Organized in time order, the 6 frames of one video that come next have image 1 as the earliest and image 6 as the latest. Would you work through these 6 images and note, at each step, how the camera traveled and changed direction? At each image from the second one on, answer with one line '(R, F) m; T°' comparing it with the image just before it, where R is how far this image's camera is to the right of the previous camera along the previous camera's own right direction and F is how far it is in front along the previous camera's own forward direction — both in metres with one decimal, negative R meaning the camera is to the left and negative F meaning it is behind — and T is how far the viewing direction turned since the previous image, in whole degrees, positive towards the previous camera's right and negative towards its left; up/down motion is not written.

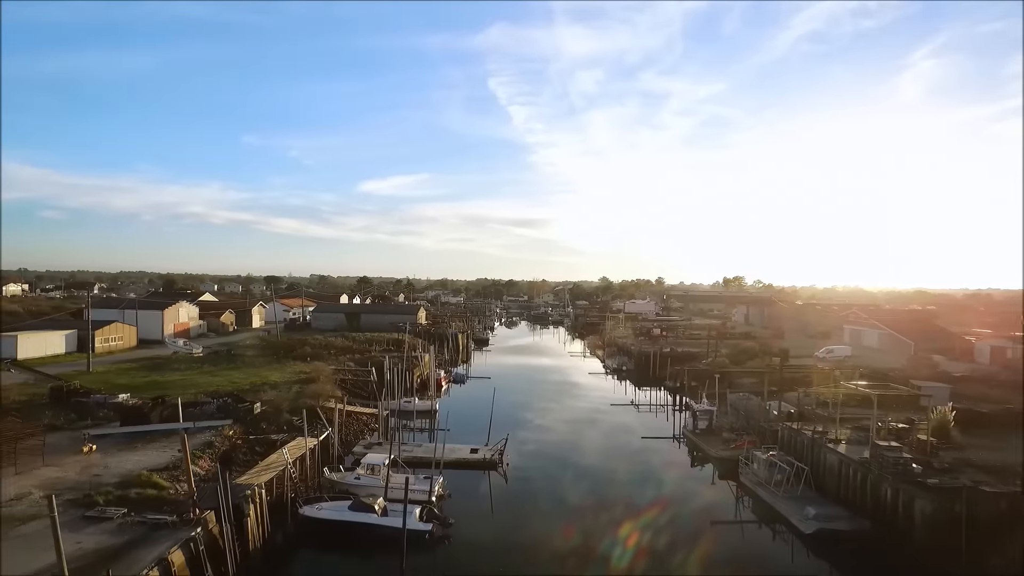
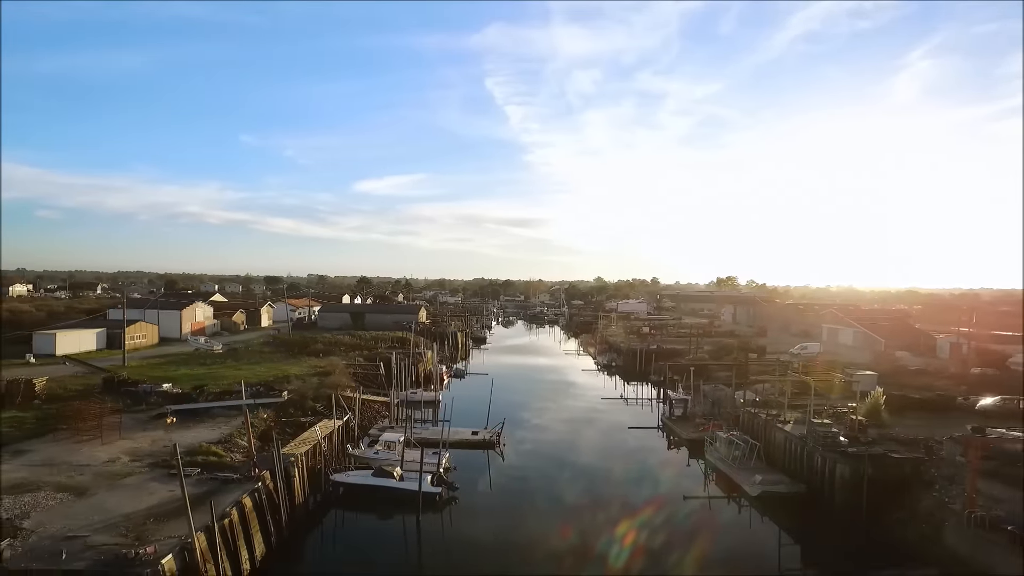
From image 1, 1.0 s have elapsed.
(0.0, -2.1) m; 0°
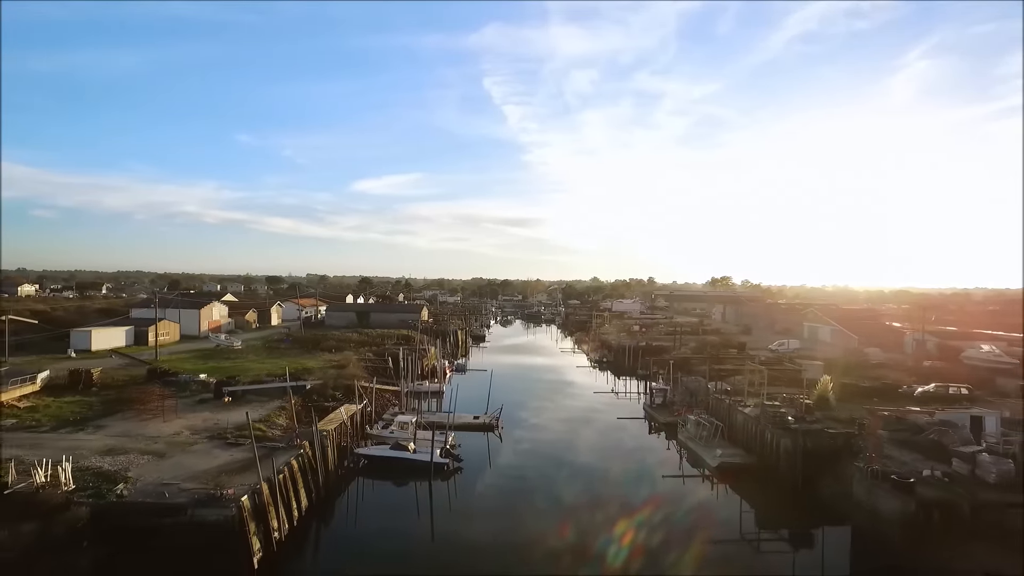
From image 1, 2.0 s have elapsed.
(0.0, -2.2) m; 0°
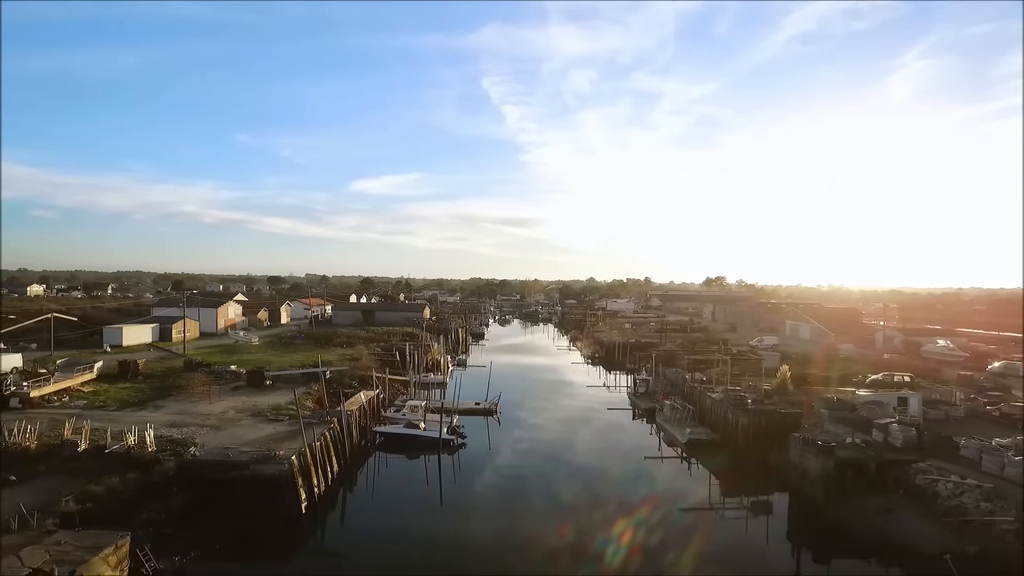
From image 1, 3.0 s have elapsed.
(0.0, -2.3) m; 0°
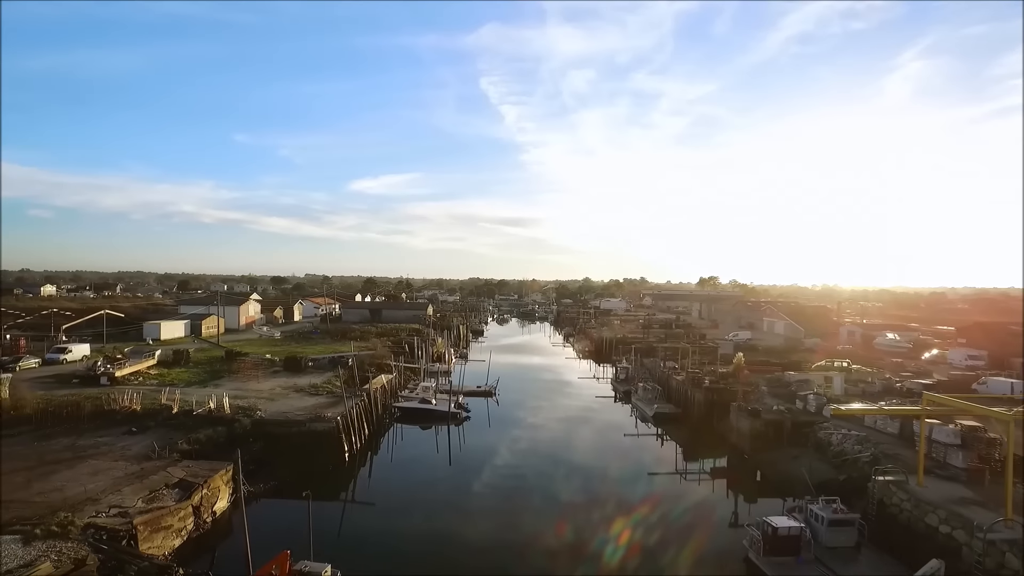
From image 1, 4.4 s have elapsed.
(+0.1, -3.4) m; 0°
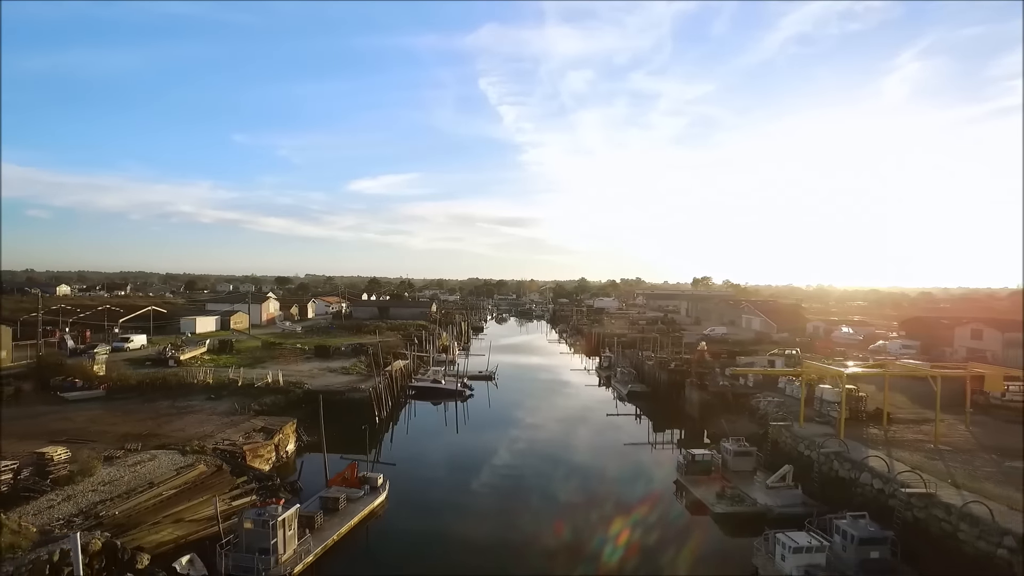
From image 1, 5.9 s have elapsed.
(+0.1, -3.8) m; 0°
